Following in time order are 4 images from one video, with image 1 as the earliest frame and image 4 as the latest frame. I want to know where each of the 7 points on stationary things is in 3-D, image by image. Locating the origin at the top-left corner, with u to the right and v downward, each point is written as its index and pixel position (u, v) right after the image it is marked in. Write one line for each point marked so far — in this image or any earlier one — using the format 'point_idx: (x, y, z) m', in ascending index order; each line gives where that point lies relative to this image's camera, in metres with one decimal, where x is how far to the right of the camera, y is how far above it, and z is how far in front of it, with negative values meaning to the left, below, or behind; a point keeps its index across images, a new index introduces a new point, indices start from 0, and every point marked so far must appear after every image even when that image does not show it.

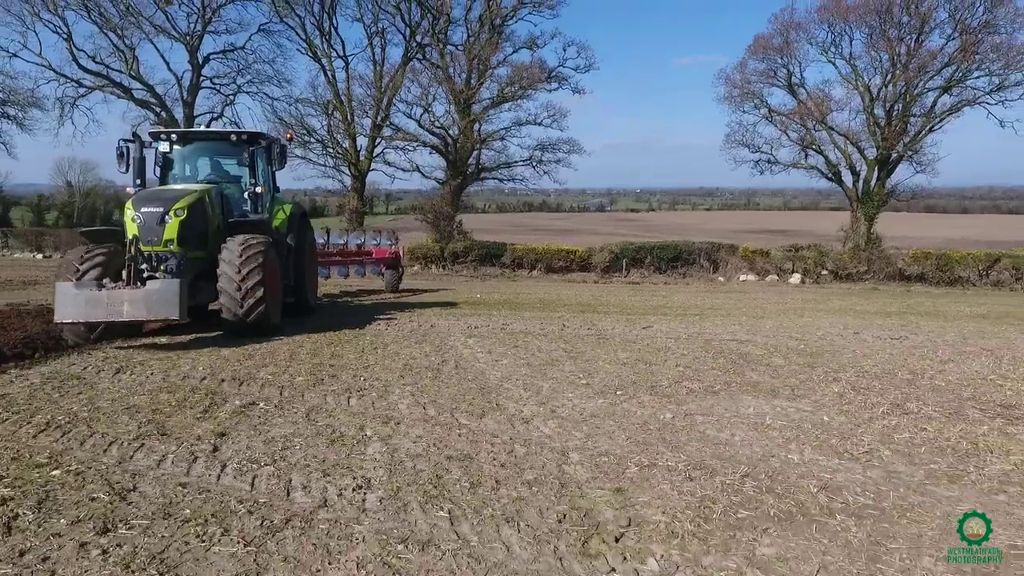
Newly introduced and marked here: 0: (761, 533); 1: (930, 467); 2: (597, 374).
0: (+0.8, -0.8, +2.0) m
1: (+1.9, -0.8, +2.9) m
2: (+0.7, -0.7, +4.8) m
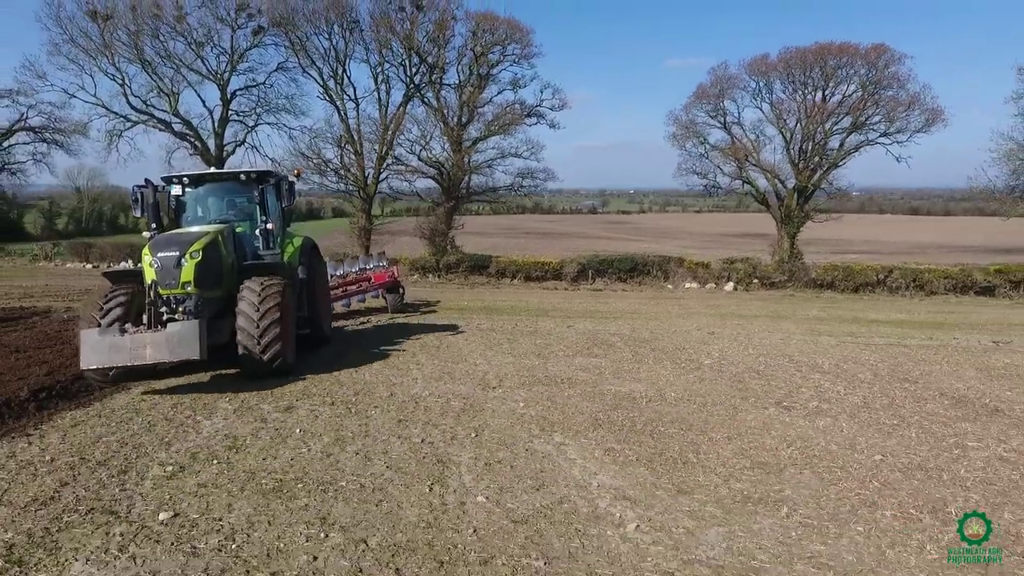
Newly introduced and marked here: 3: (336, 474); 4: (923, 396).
0: (+0.3, -1.1, +7.1) m
1: (+1.4, -1.1, +7.9) m
2: (+0.2, -0.9, +9.9) m
3: (-1.2, -1.2, +4.1) m
4: (+4.4, -1.1, +6.9) m
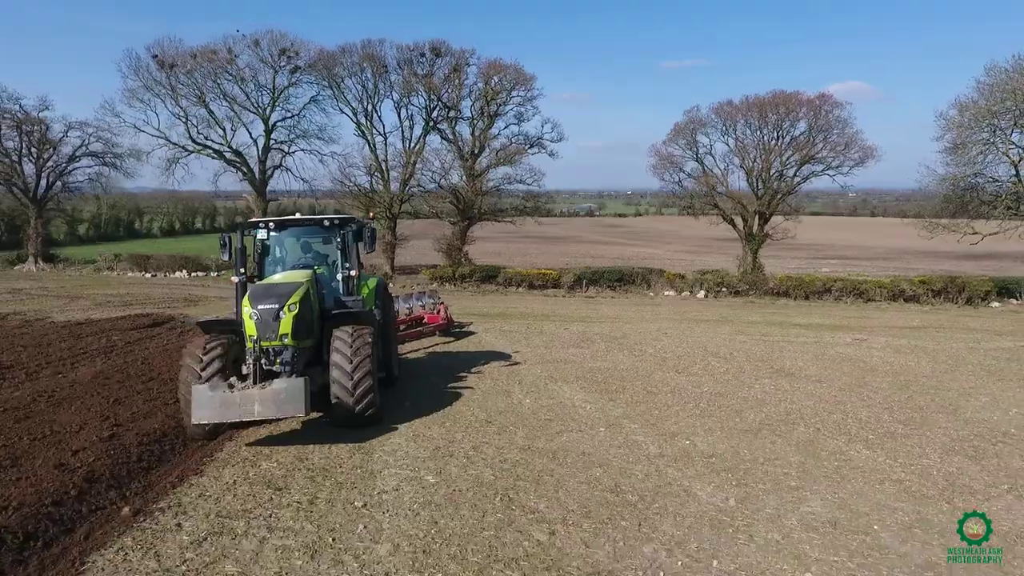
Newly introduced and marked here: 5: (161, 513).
0: (+0.7, -1.5, +12.5) m
1: (+1.8, -1.4, +13.3) m
2: (+0.6, -1.3, +15.3) m
3: (-0.7, -1.6, +9.5) m
4: (+4.8, -1.5, +12.3) m
5: (-2.7, -1.7, +5.0) m
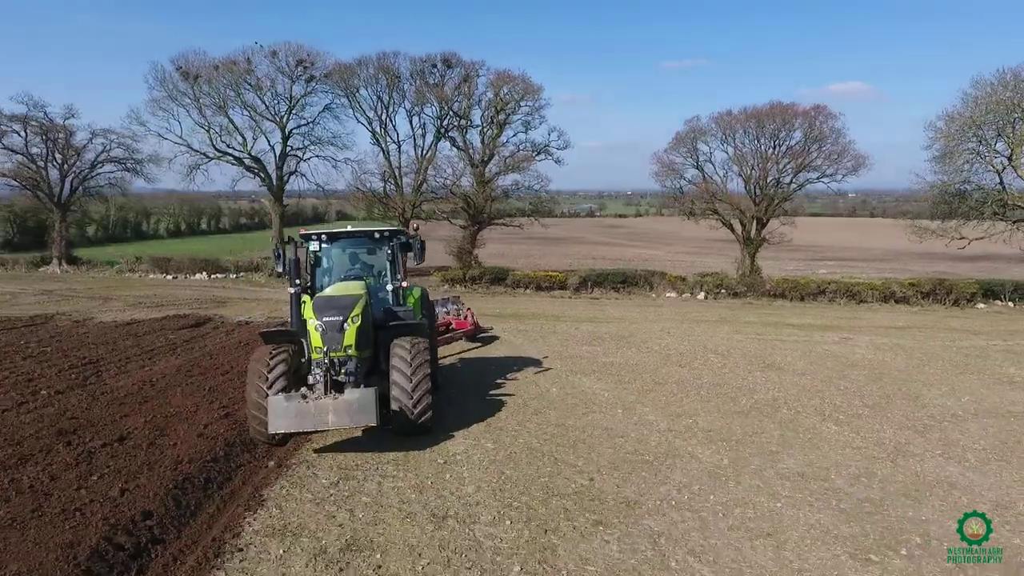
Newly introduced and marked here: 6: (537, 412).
0: (+1.2, -1.6, +14.1) m
1: (+2.2, -1.5, +14.9) m
2: (+1.0, -1.4, +16.9) m
3: (-0.3, -1.7, +11.1) m
4: (+5.3, -1.6, +13.9) m
5: (-2.2, -1.8, +6.6) m
6: (+0.3, -1.8, +9.2) m
